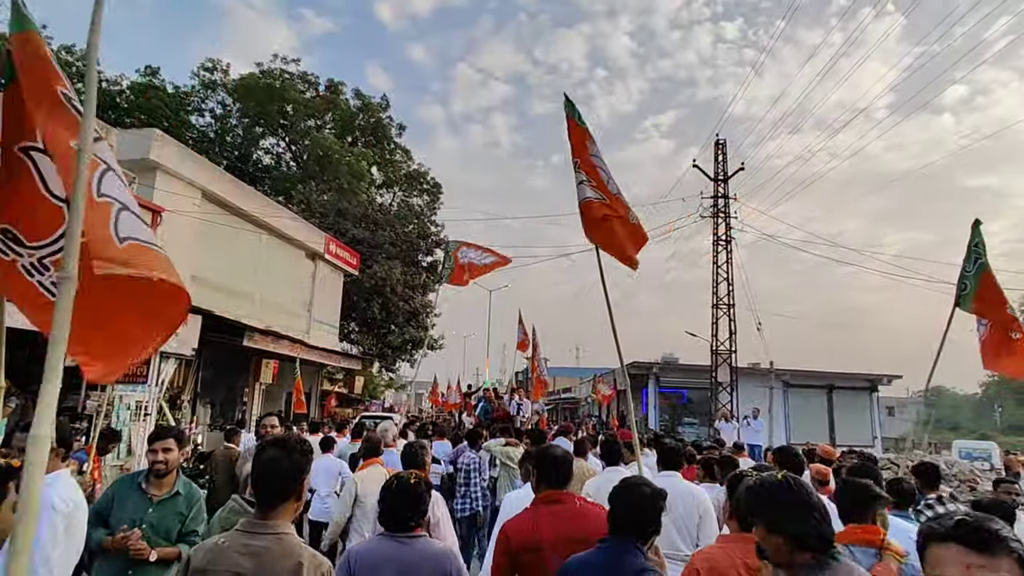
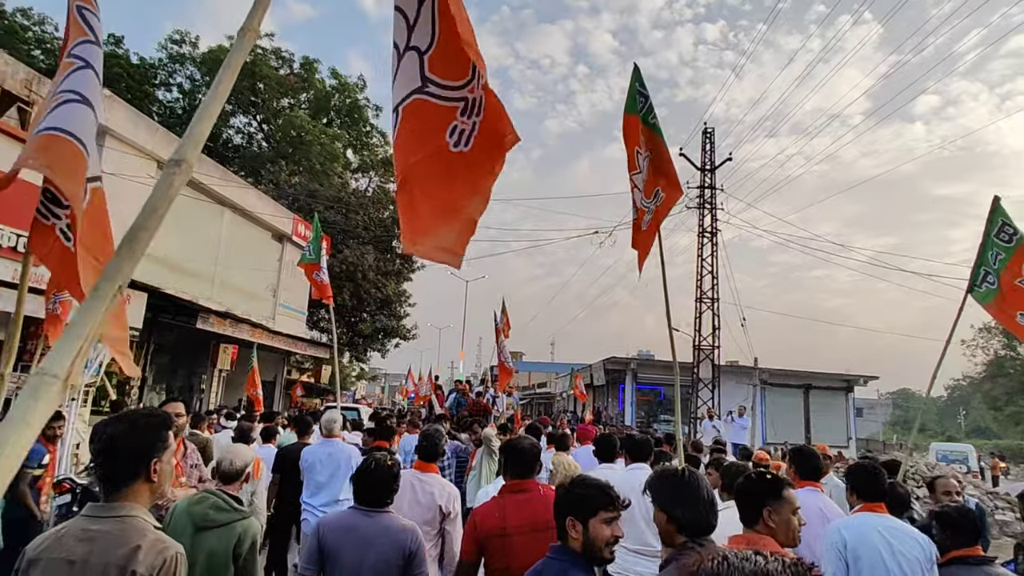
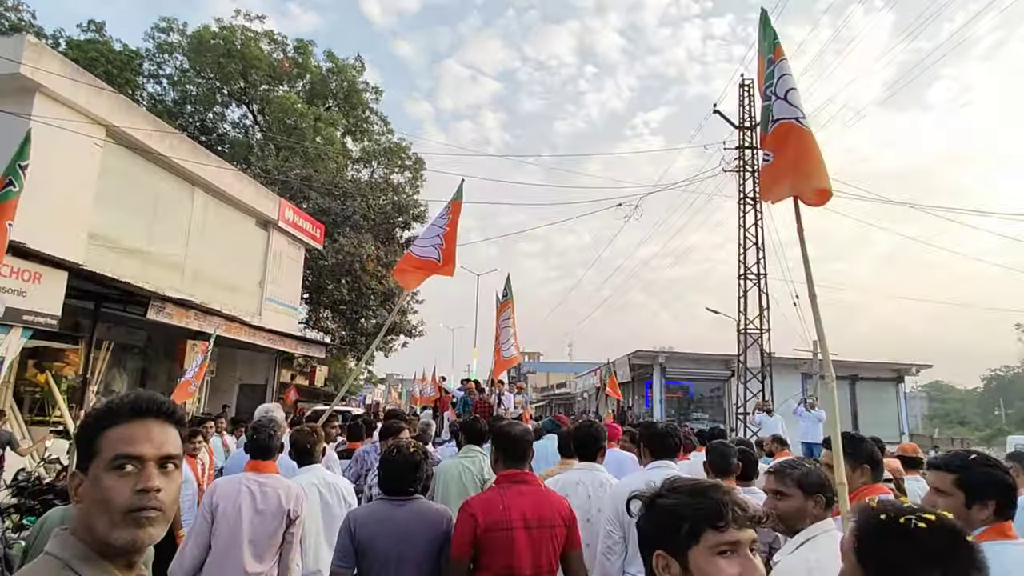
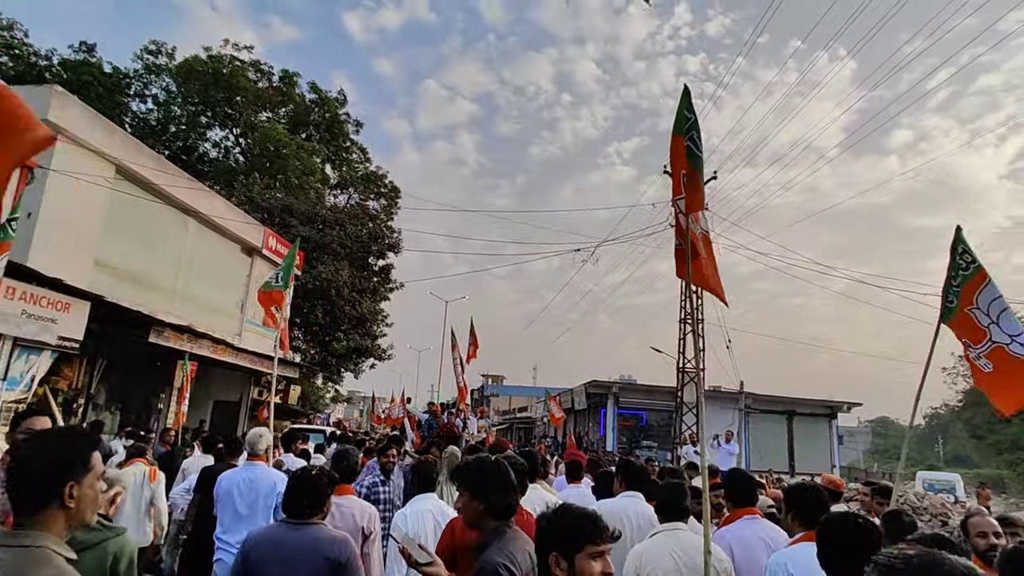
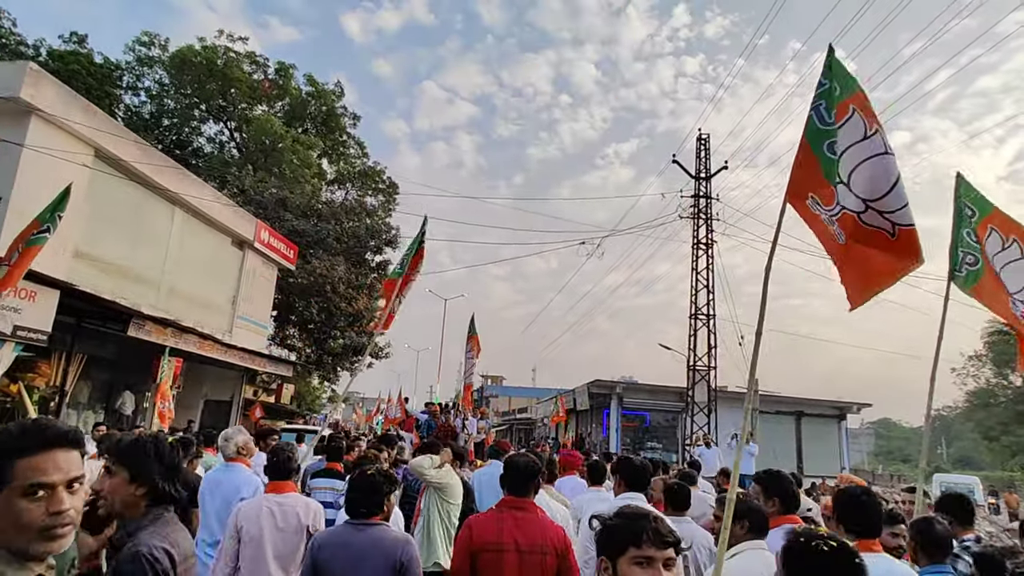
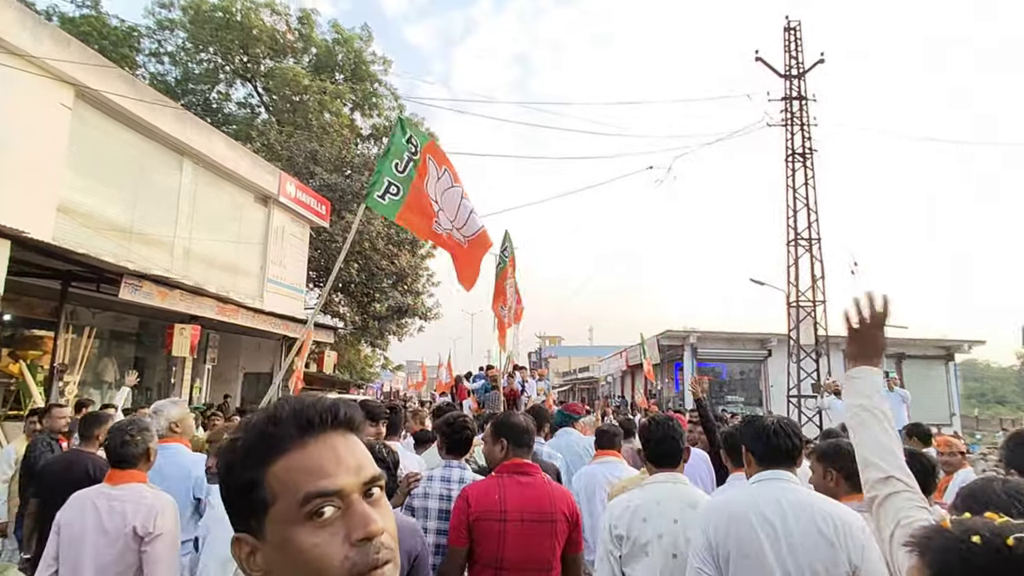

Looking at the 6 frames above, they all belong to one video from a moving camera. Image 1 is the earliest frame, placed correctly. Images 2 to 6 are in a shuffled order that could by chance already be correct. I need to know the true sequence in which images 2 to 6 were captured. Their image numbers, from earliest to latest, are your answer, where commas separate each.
2, 4, 5, 3, 6
